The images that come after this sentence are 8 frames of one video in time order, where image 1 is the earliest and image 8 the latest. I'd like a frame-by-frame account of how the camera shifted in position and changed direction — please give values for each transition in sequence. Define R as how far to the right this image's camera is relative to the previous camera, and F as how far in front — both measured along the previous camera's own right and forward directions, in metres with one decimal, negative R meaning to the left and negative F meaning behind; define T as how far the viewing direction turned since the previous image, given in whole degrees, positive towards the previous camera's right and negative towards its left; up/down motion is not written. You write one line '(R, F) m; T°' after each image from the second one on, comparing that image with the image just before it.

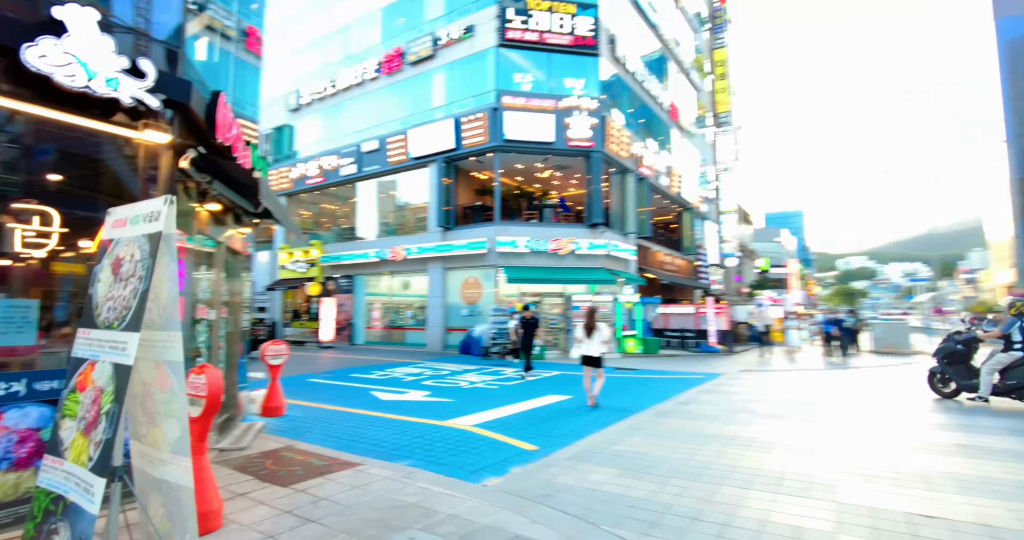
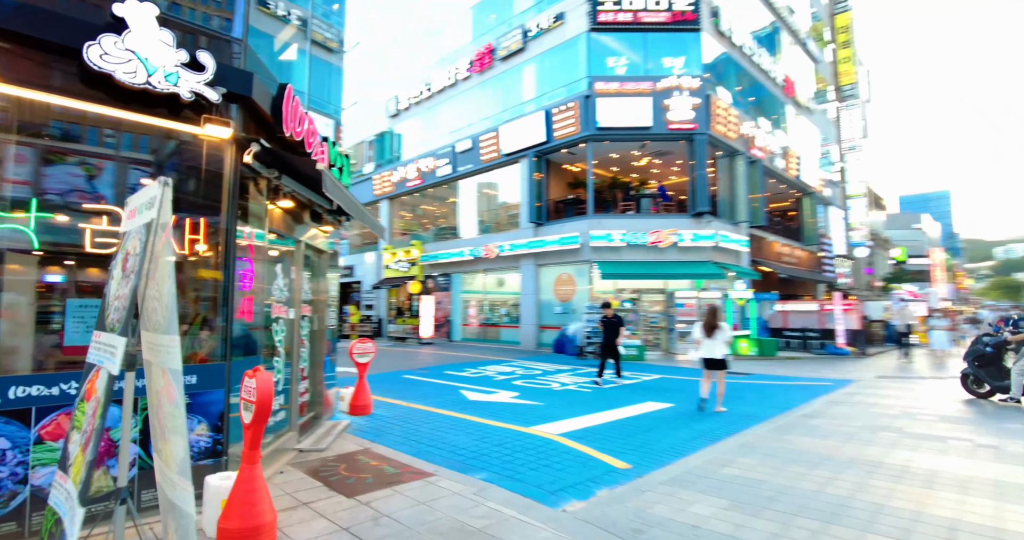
(+0.2, +0.6) m; -11°
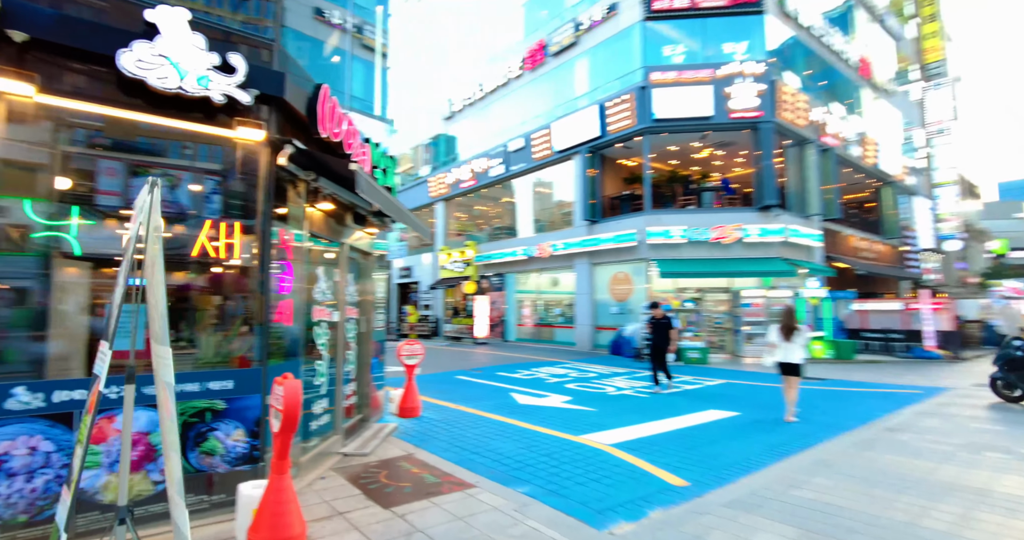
(+0.1, +0.3) m; -7°
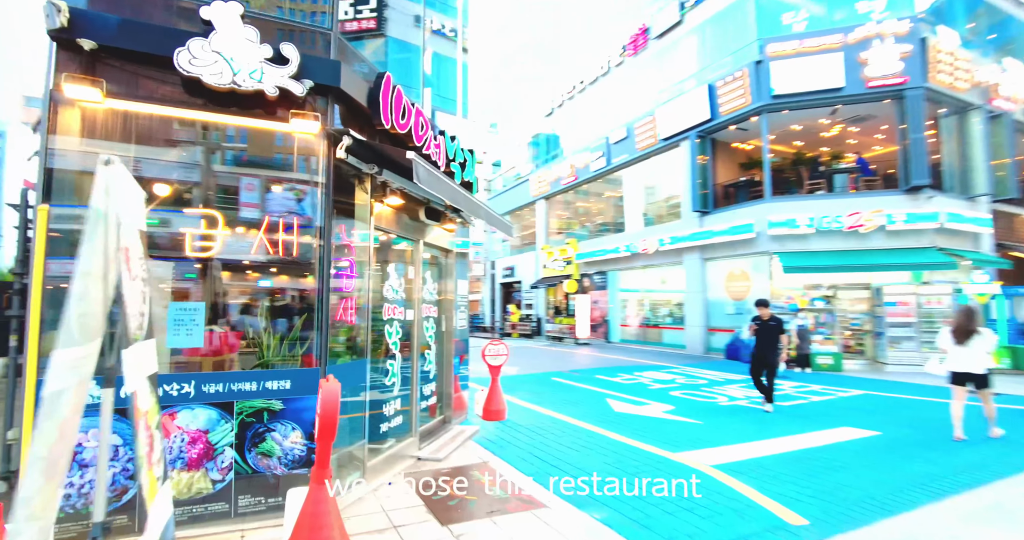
(+0.3, +0.5) m; -12°
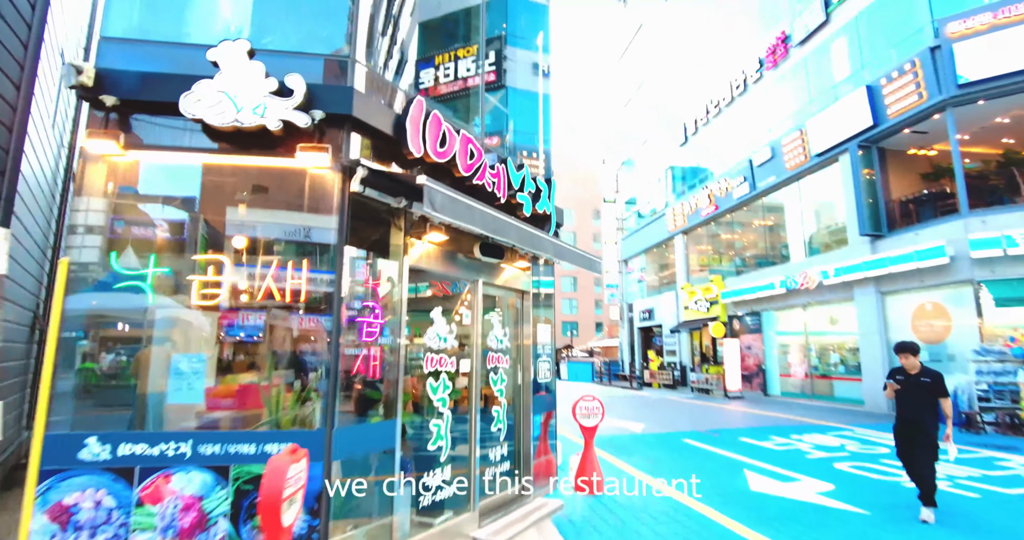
(+0.7, +0.9) m; -16°
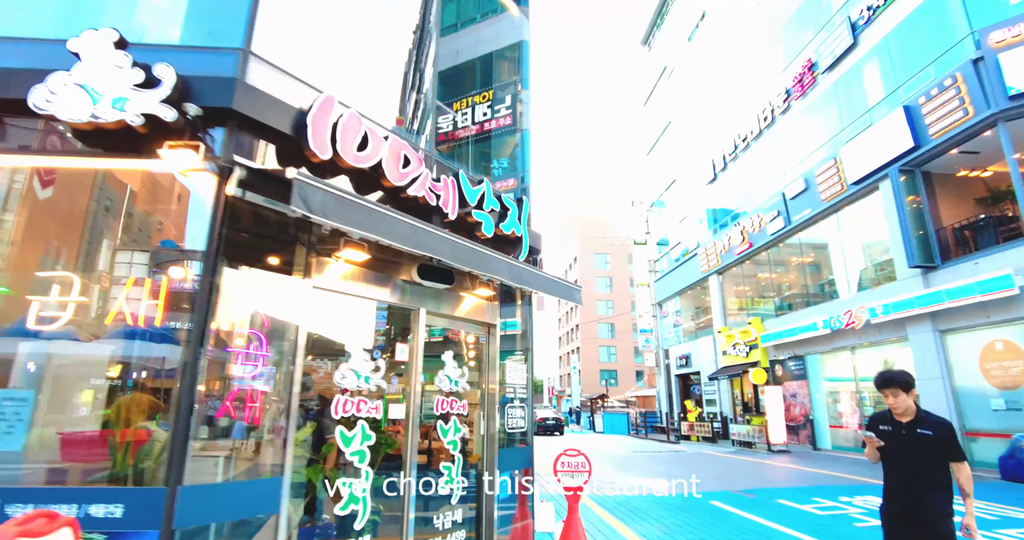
(+0.8, +0.7) m; -5°
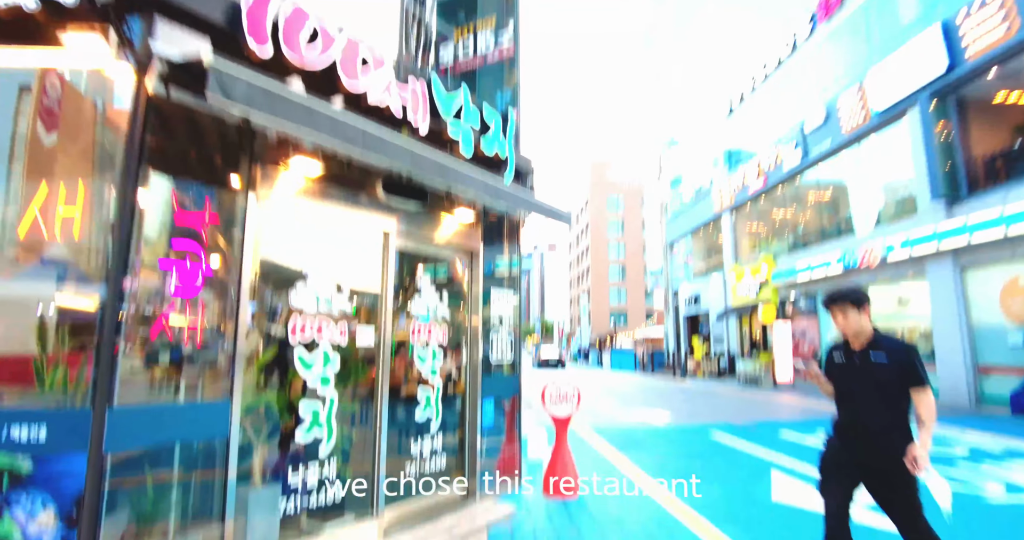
(+0.3, +0.3) m; -1°
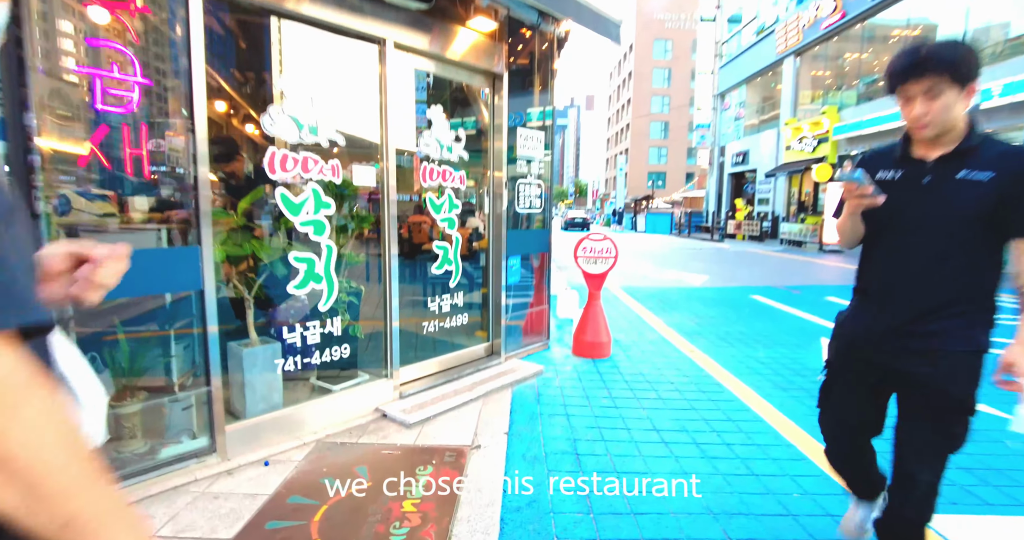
(0.0, +0.6) m; -4°
